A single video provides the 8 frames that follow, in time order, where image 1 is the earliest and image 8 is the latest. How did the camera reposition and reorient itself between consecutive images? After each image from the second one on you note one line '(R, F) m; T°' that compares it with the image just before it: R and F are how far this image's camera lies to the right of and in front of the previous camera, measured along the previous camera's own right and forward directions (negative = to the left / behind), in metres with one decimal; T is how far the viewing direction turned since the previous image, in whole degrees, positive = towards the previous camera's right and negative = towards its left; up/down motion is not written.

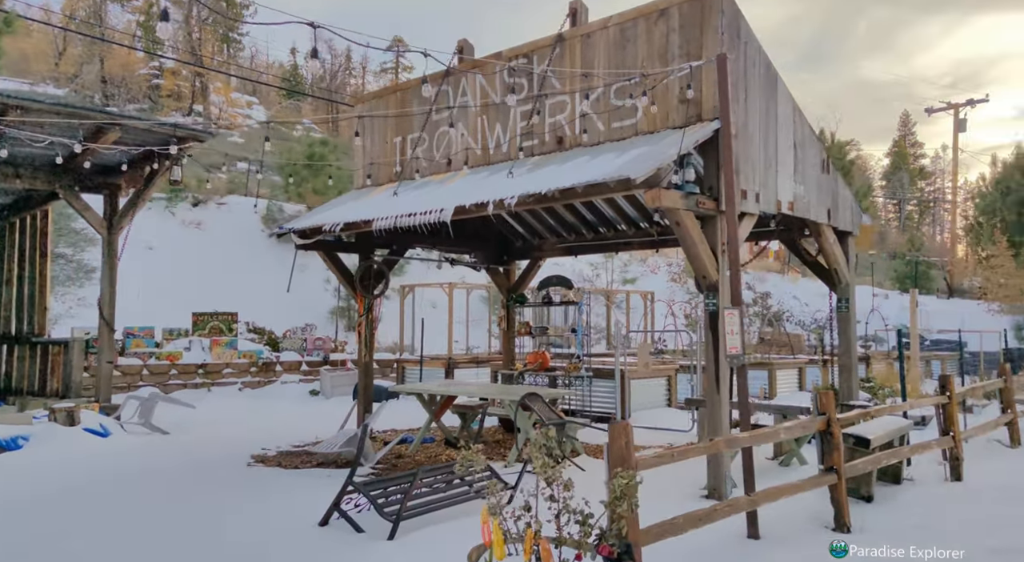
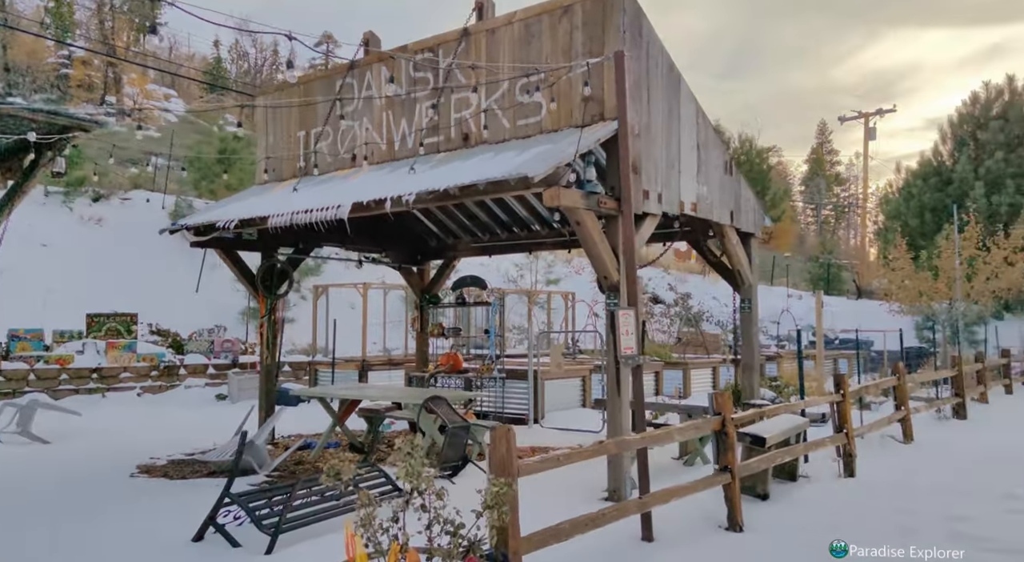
(+0.2, +0.1) m; +5°
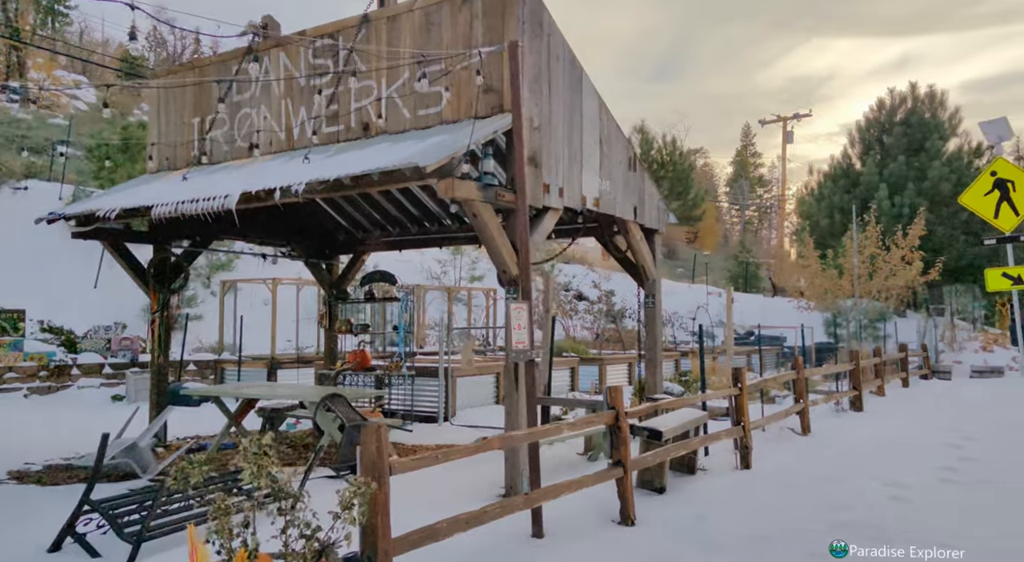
(+0.2, +0.1) m; +5°
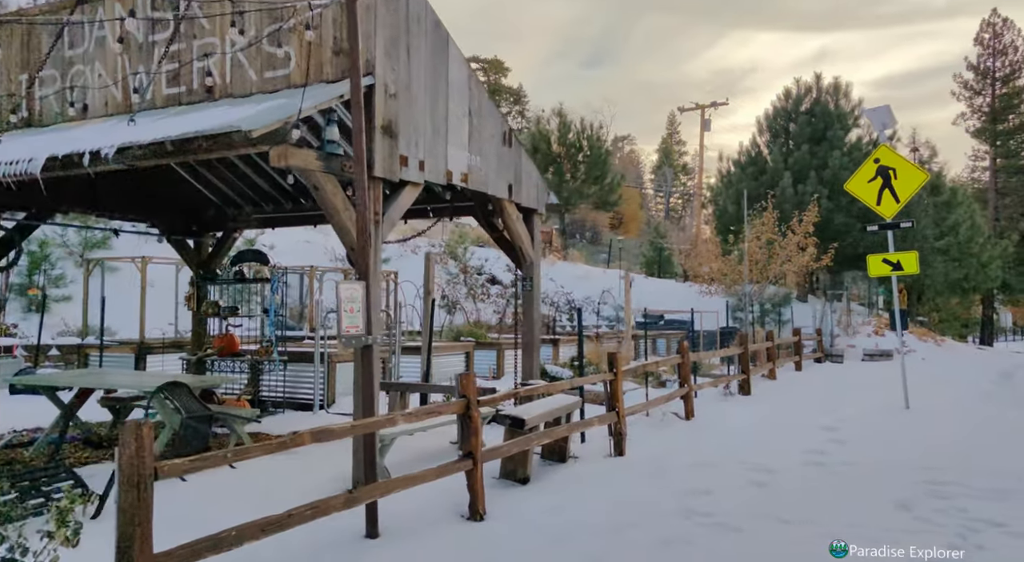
(+0.5, +0.4) m; +5°
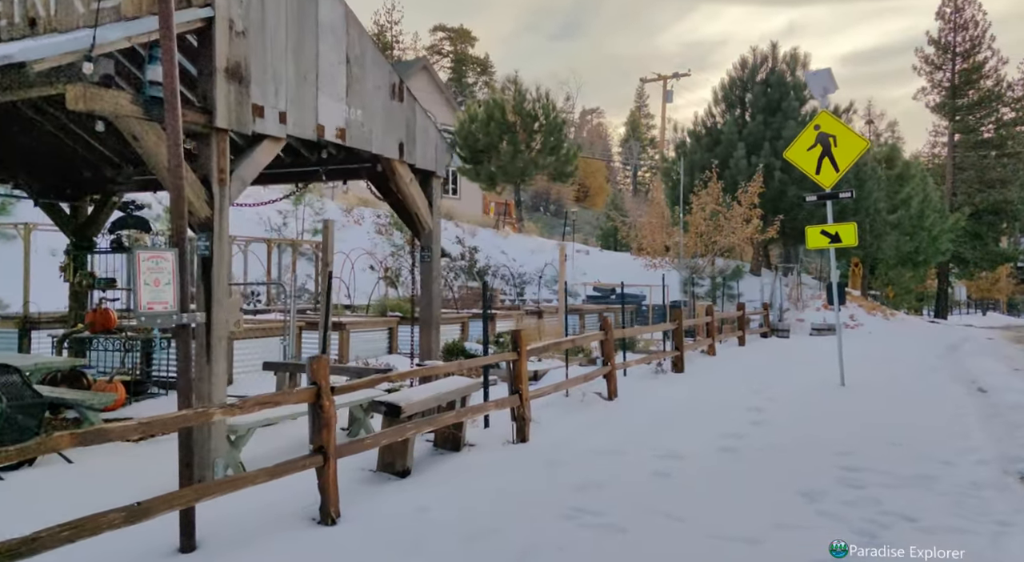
(+0.6, +0.8) m; +2°
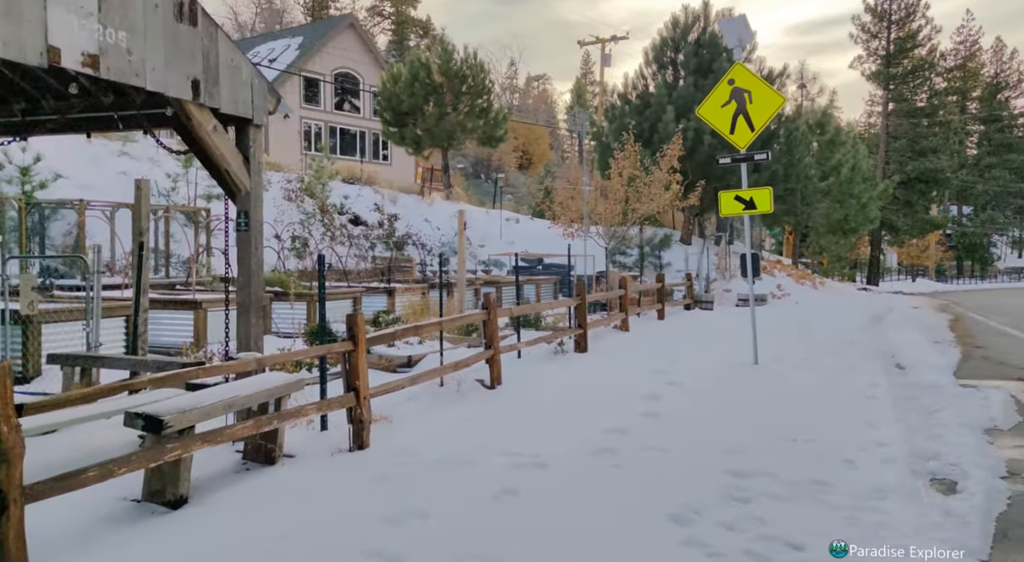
(+0.8, +1.3) m; +4°
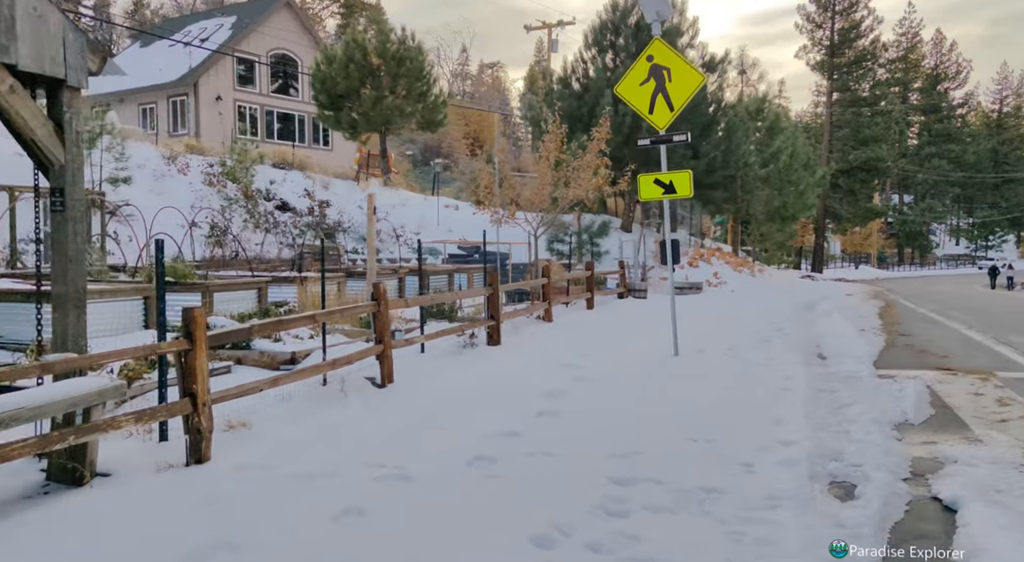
(+0.6, +0.6) m; +3°
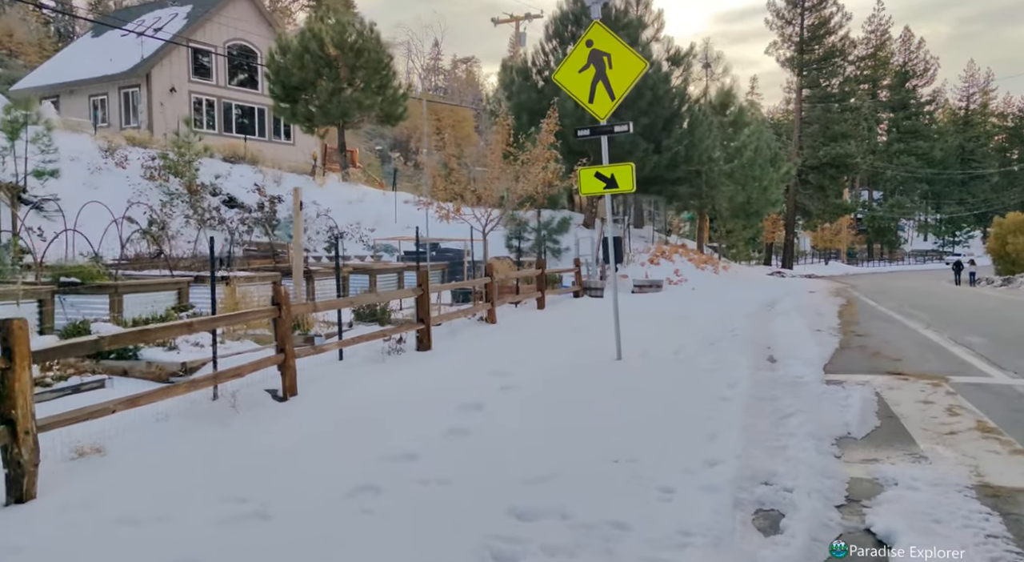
(+0.6, +0.7) m; +2°
